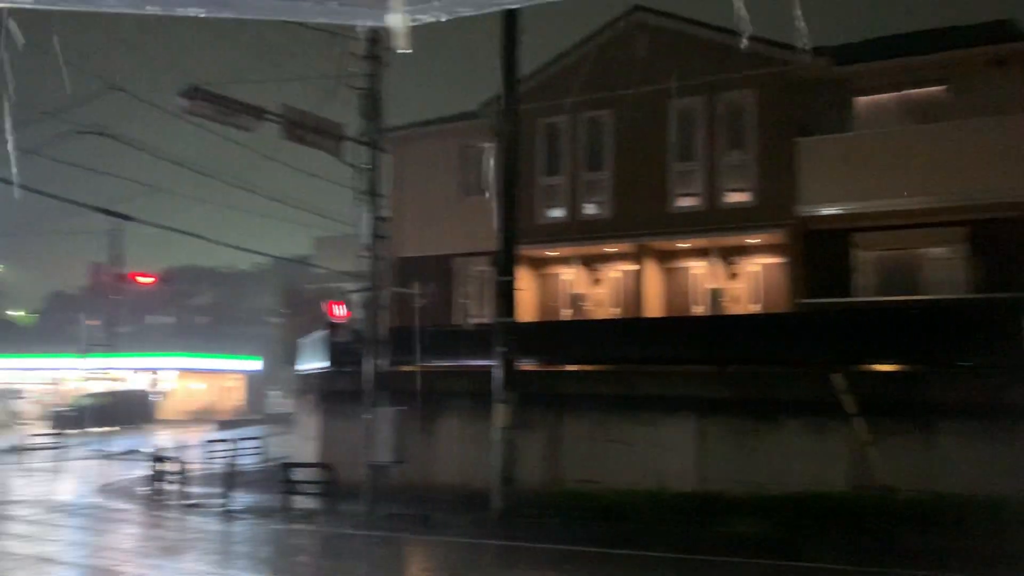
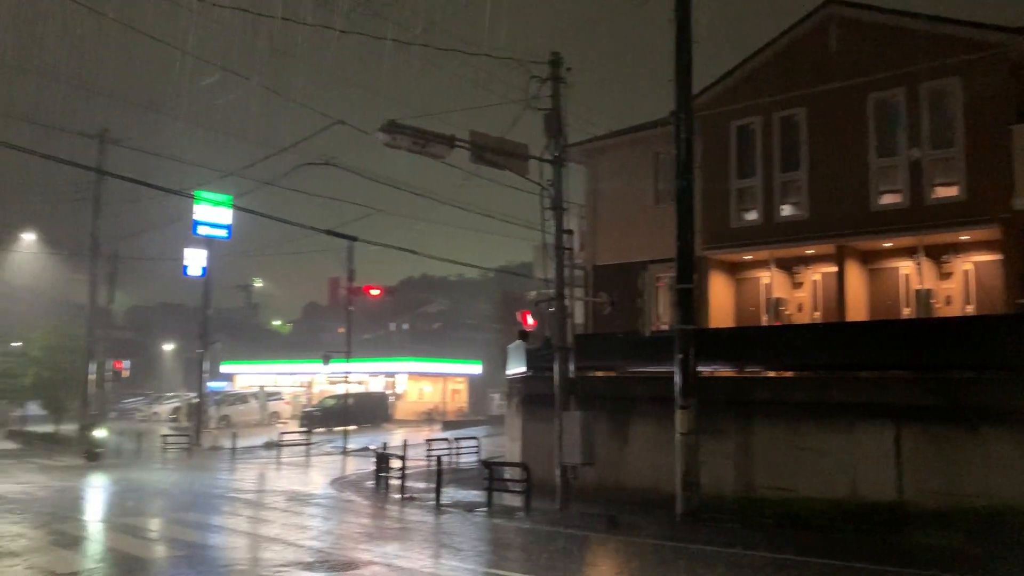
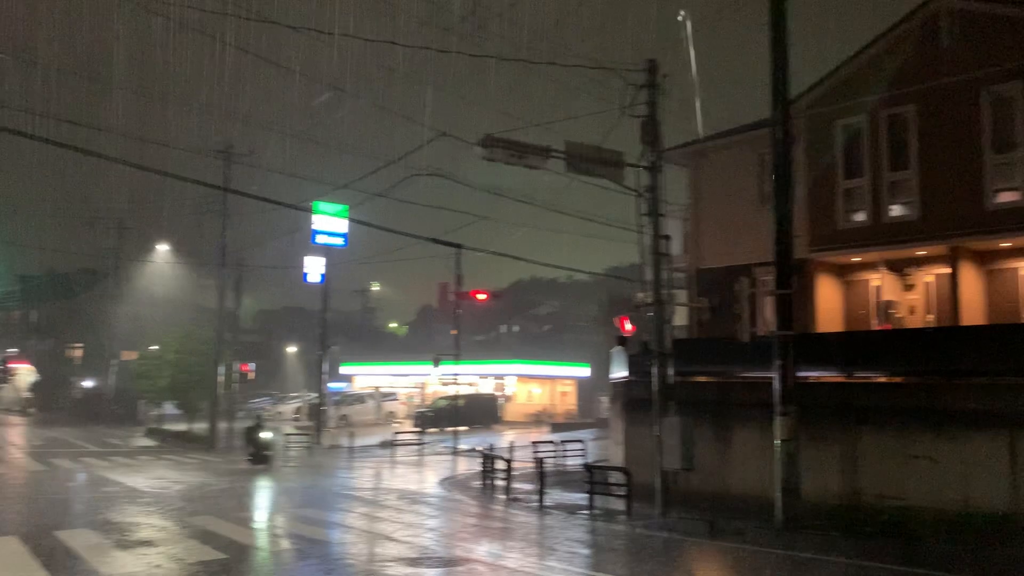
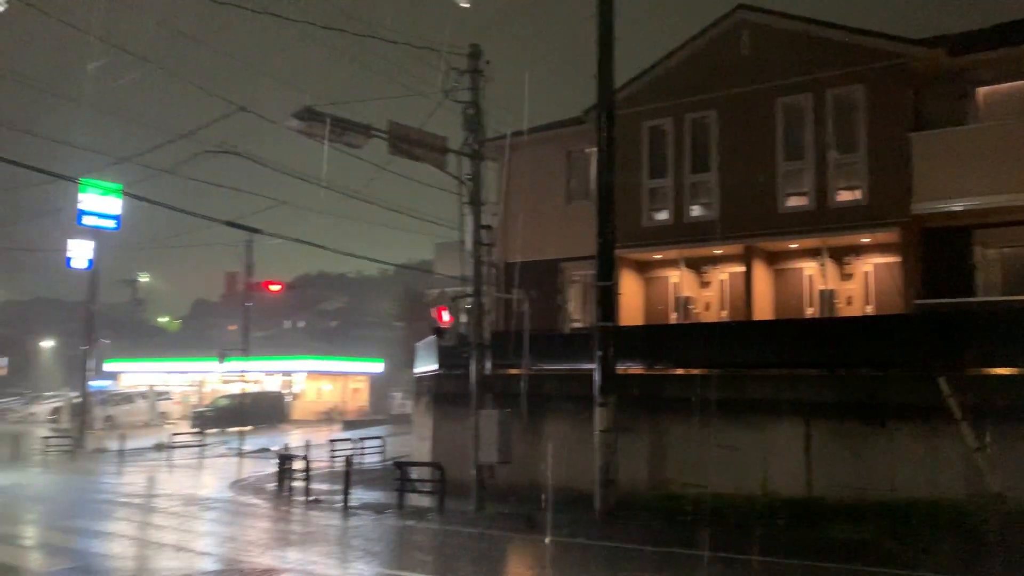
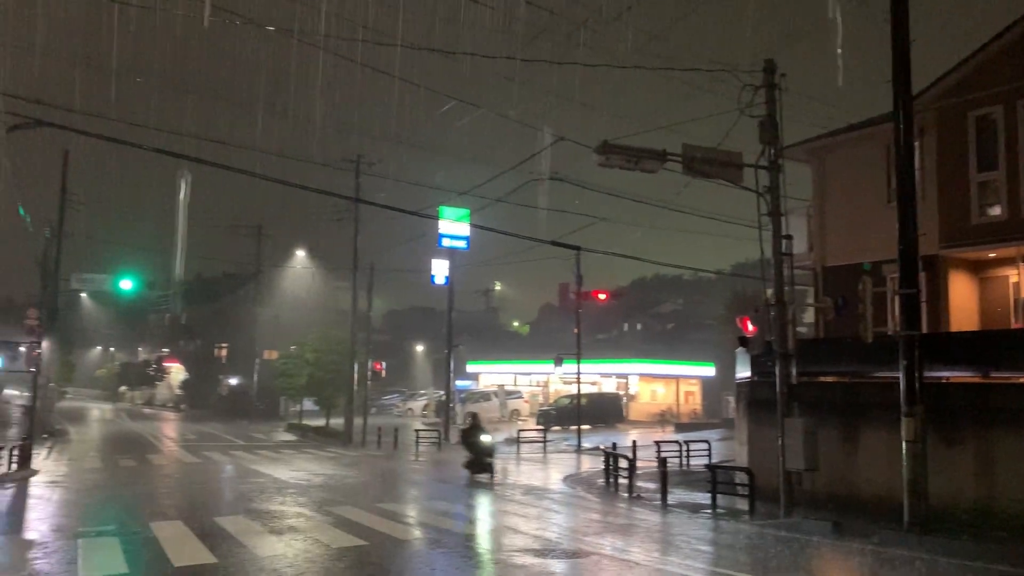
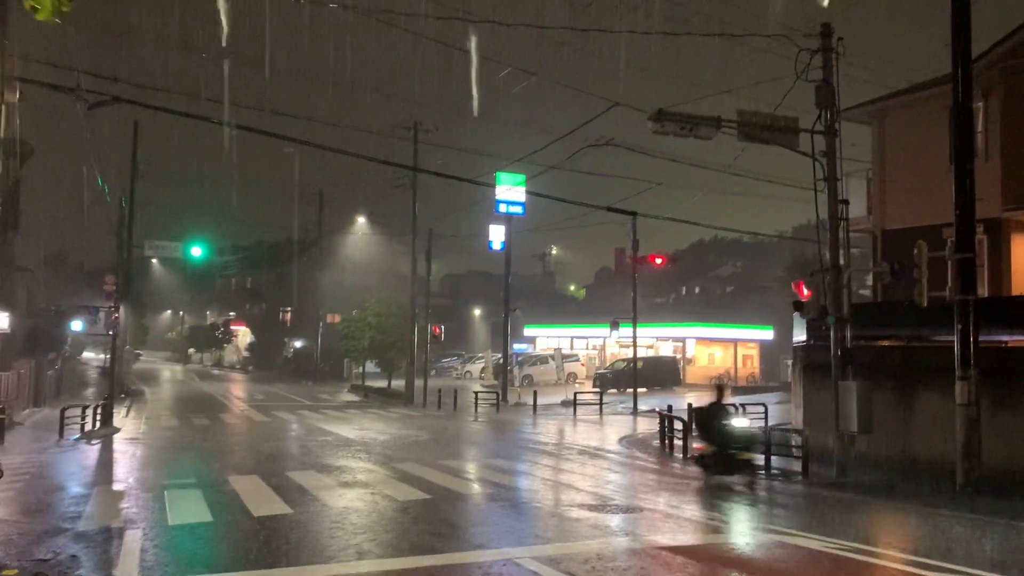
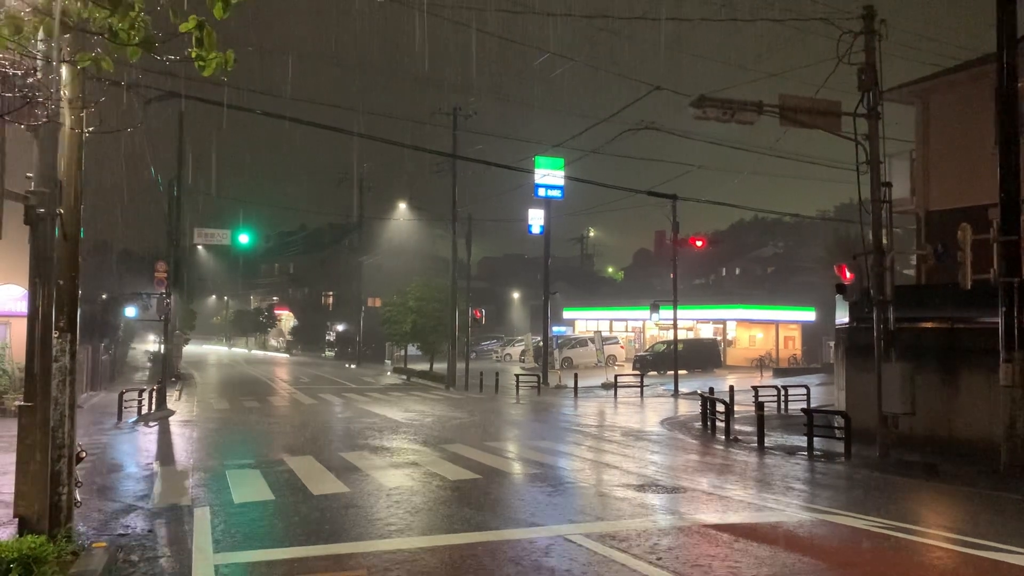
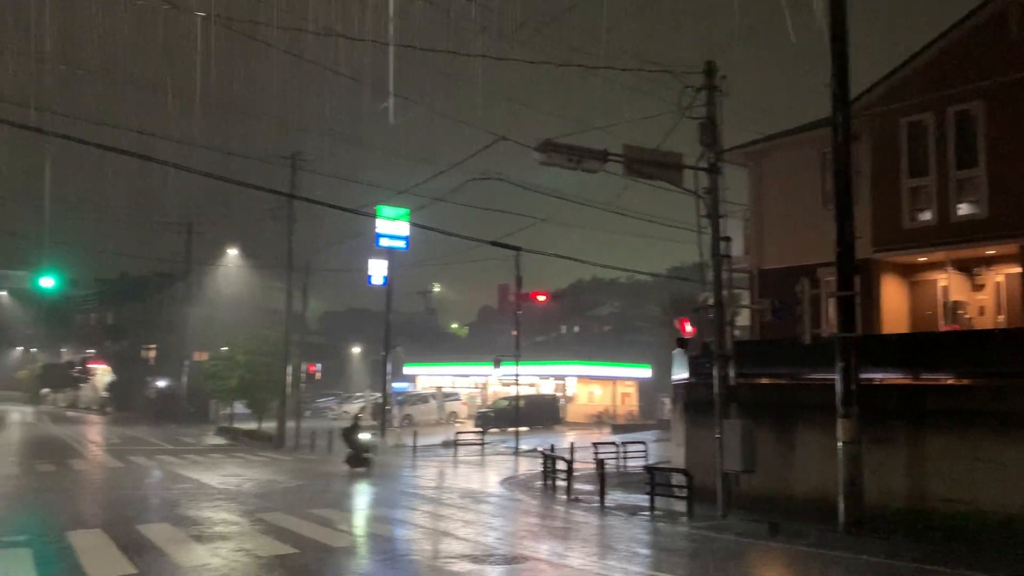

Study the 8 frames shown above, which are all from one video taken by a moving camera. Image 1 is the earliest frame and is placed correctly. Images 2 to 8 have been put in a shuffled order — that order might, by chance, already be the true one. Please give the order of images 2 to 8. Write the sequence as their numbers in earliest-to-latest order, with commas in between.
4, 2, 3, 8, 5, 6, 7
